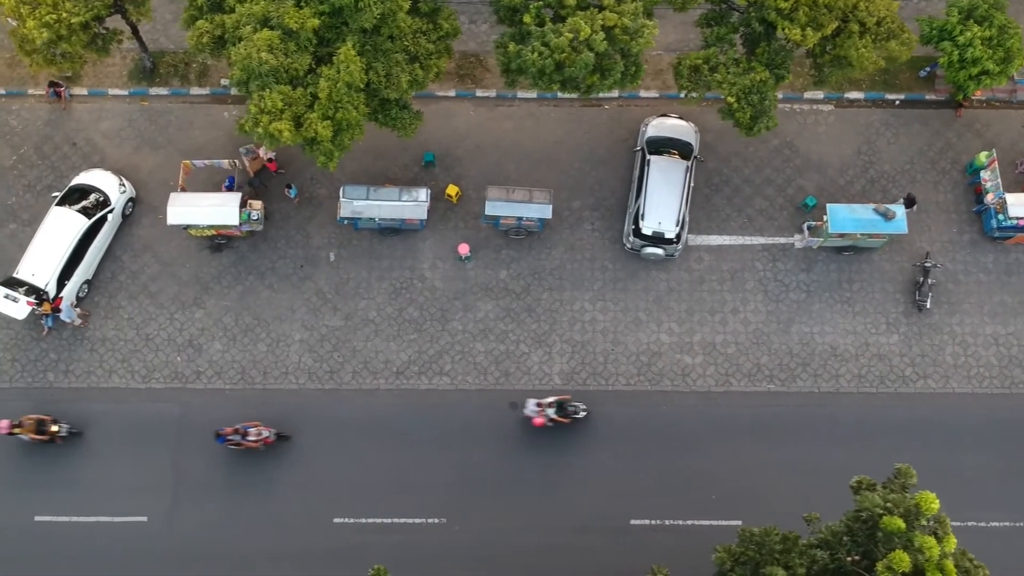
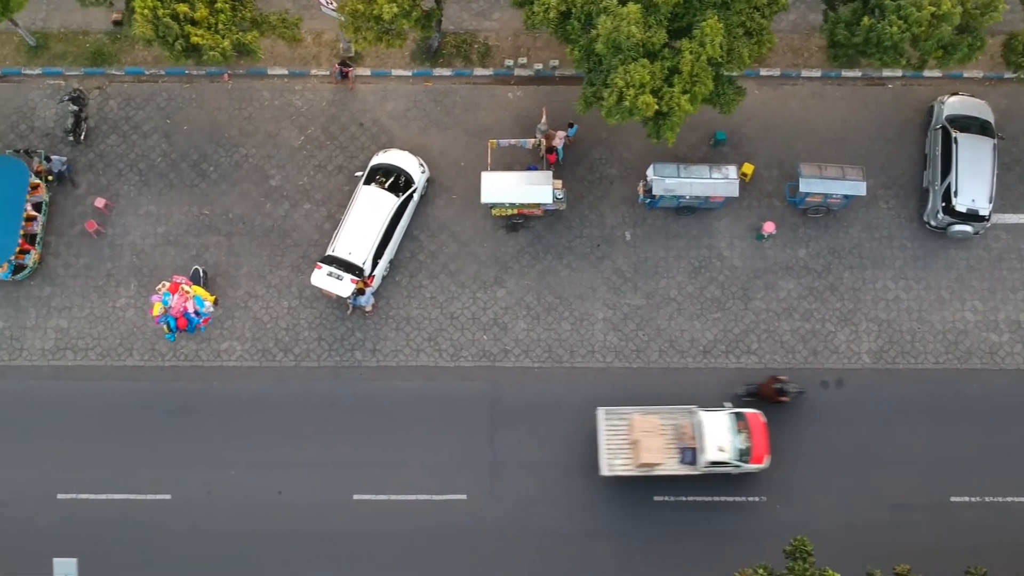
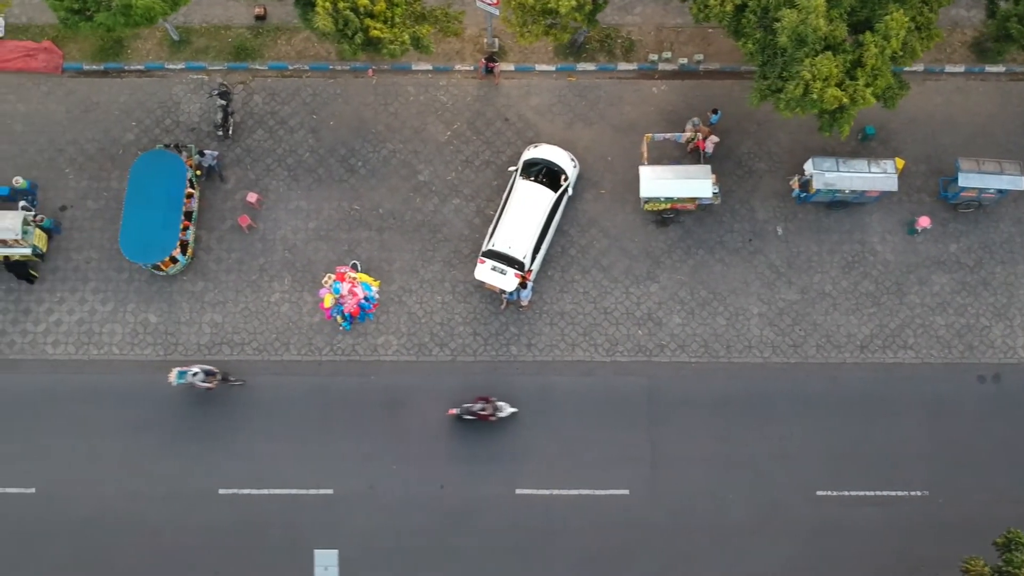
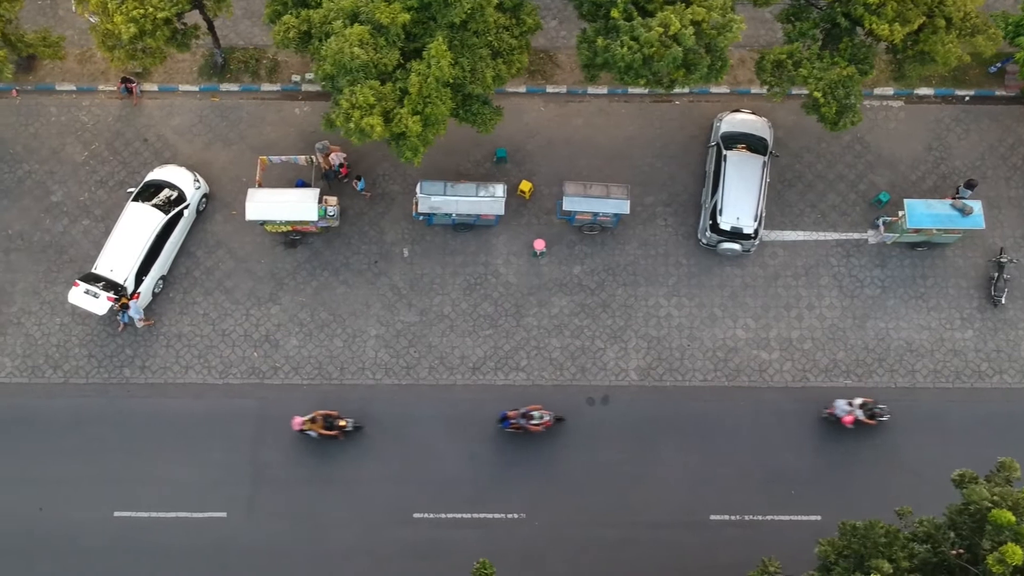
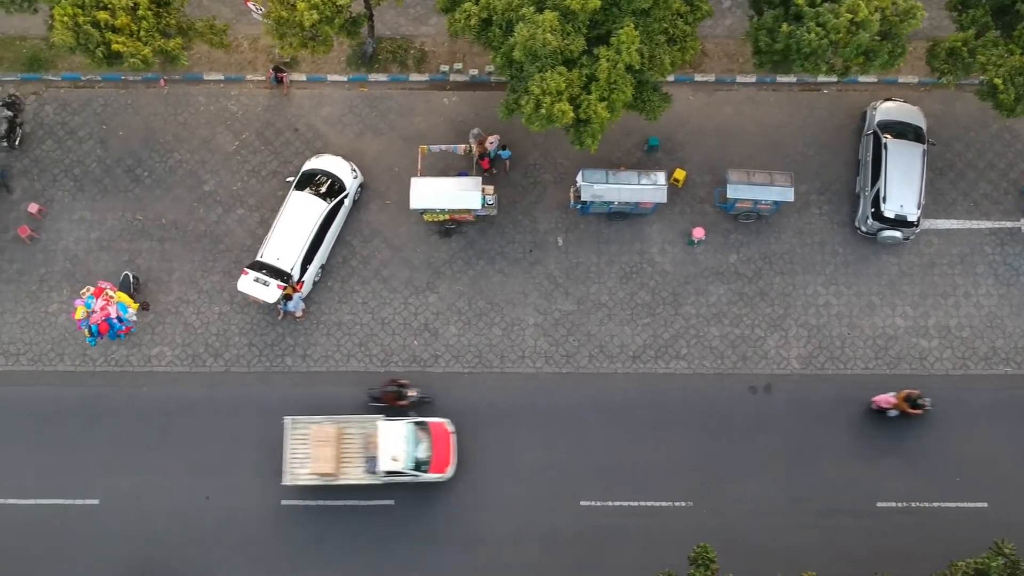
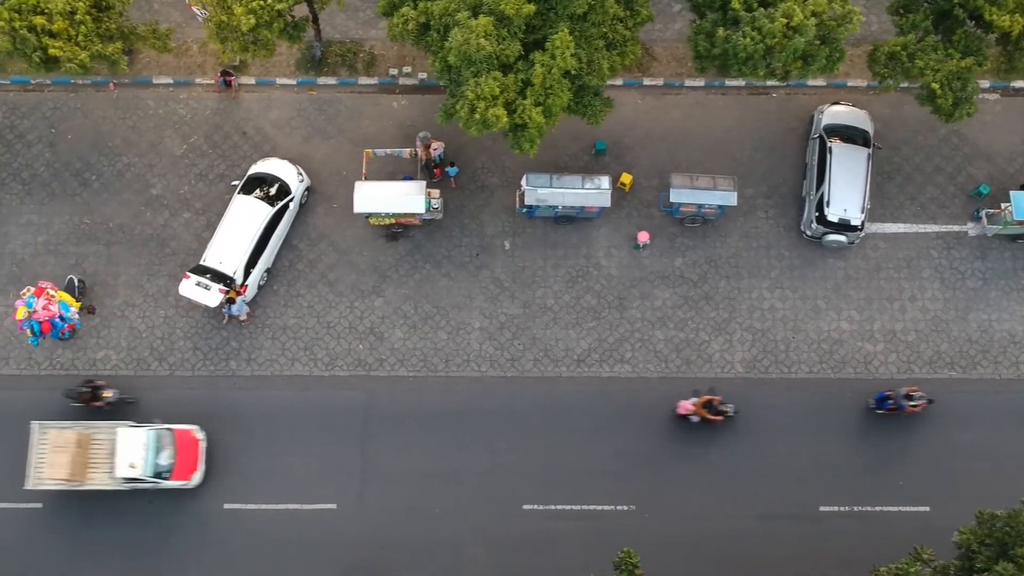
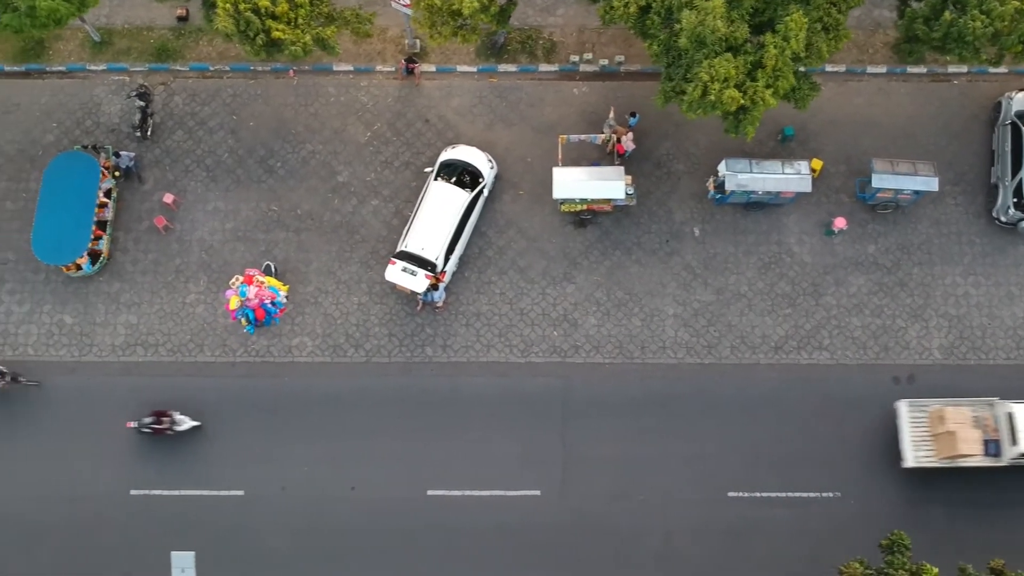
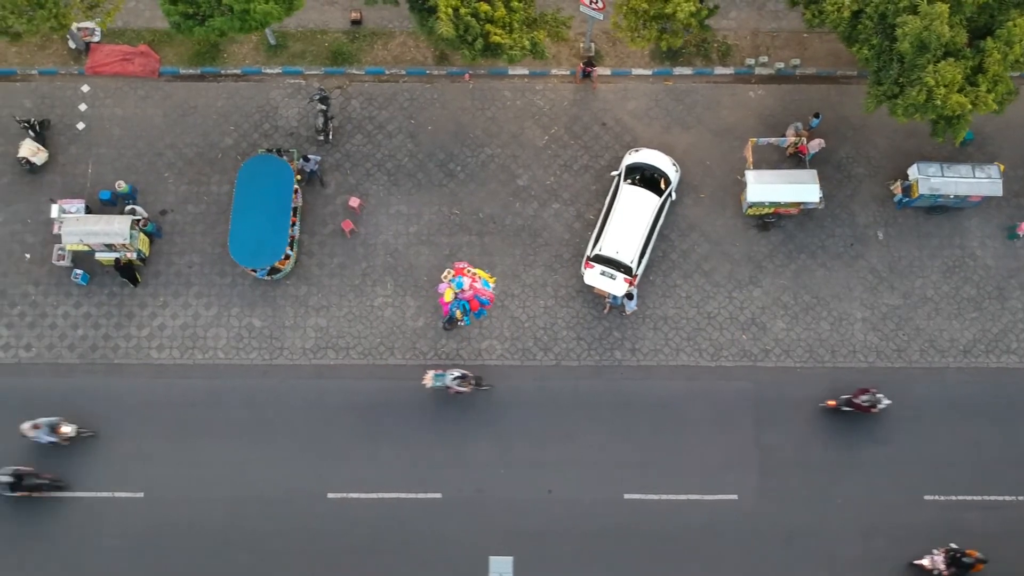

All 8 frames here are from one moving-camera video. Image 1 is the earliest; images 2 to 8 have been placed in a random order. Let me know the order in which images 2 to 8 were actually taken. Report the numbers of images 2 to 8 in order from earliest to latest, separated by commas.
4, 6, 5, 2, 7, 3, 8
